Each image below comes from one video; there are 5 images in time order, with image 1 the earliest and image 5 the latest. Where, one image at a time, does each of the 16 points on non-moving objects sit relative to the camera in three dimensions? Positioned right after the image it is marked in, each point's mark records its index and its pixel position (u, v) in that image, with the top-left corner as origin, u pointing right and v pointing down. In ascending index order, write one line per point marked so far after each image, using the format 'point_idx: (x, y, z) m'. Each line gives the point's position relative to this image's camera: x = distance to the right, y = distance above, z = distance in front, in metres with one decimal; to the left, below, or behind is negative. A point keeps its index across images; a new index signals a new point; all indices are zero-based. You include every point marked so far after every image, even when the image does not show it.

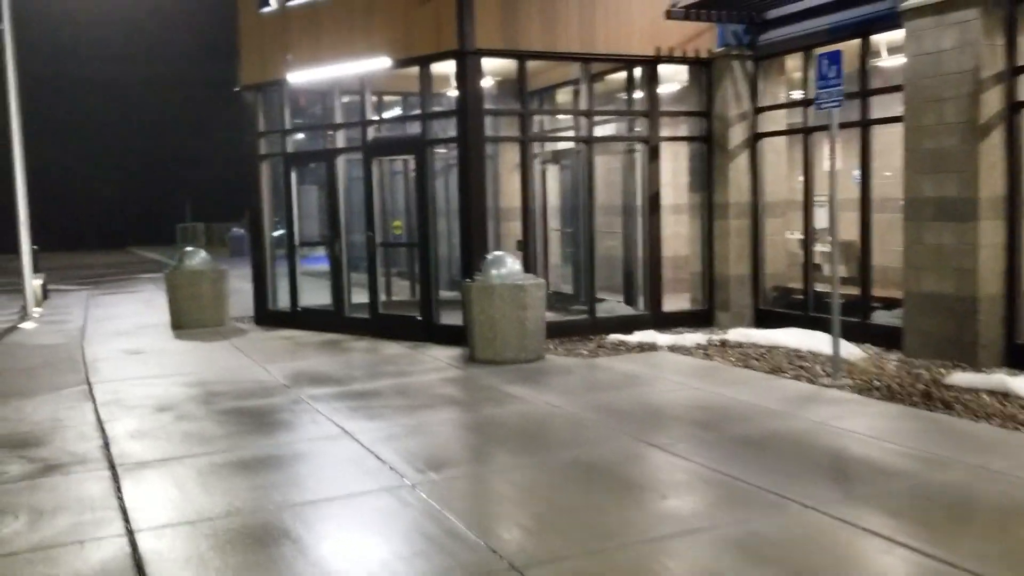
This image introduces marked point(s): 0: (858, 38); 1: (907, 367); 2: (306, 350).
0: (+4.0, +2.8, +10.1) m
1: (+3.9, -0.8, +8.8) m
2: (-2.6, -0.8, +11.1) m
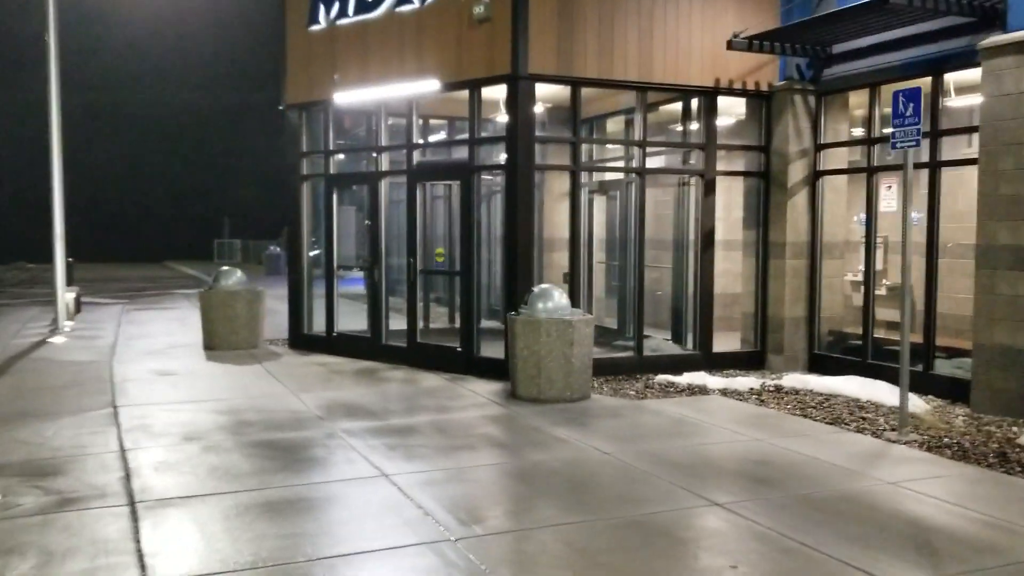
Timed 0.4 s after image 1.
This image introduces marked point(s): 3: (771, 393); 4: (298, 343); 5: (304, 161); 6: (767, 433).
0: (+4.6, +2.3, +9.7) m
1: (+4.3, -1.3, +8.3) m
2: (-2.1, -1.1, +10.7) m
3: (+2.8, -1.1, +9.6) m
4: (-3.1, -0.8, +13.1) m
5: (-3.0, +1.8, +12.9) m
6: (+2.3, -1.3, +8.0) m
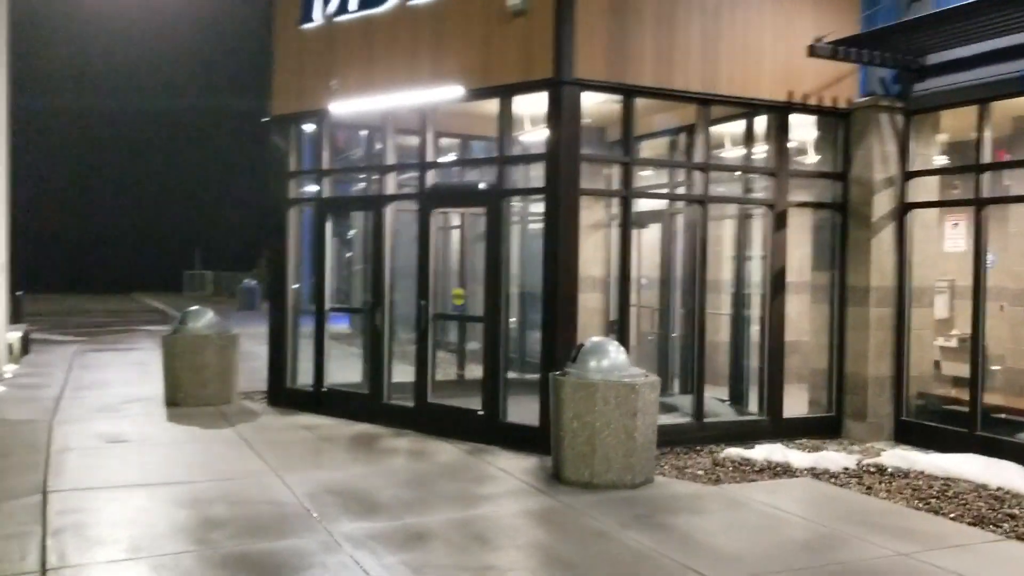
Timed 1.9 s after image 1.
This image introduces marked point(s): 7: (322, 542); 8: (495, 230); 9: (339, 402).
0: (+4.9, +1.8, +8.0) m
1: (+4.7, -1.7, +6.4) m
2: (-1.8, -1.6, +8.7) m
3: (+3.2, -1.6, +7.8) m
4: (-2.9, -1.4, +11.1) m
5: (-2.7, +1.3, +11.0) m
6: (+2.7, -1.7, +6.1) m
7: (-1.2, -1.7, +5.9) m
8: (-0.2, +0.6, +8.9) m
9: (-2.0, -1.3, +10.3) m
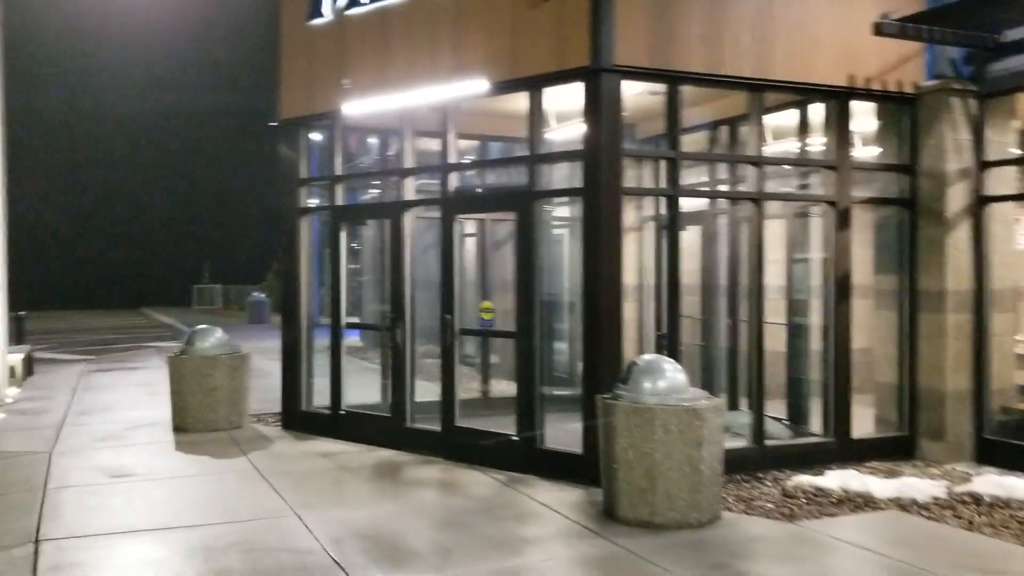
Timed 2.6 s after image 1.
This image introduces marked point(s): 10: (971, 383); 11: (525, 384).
0: (+5.2, +1.8, +7.1) m
1: (+5.0, -1.7, +5.5) m
2: (-1.4, -1.7, +7.9) m
3: (+3.5, -1.7, +6.9) m
4: (-2.5, -1.5, +10.2) m
5: (-2.4, +1.1, +10.2) m
6: (+3.0, -1.8, +5.2) m
7: (-0.9, -1.8, +5.0) m
8: (+0.1, +0.5, +8.0) m
9: (-1.6, -1.5, +9.5) m
10: (+4.4, -0.9, +8.4) m
11: (+0.1, -0.9, +8.0) m
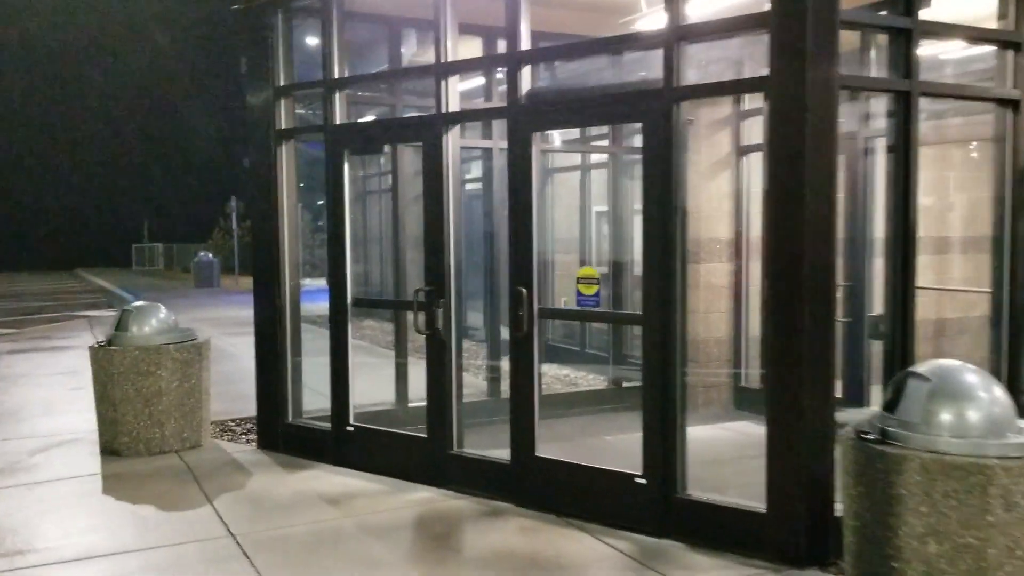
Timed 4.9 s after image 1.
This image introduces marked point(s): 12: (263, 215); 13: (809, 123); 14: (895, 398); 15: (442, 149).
0: (+5.9, +2.1, +4.3) m
1: (+5.9, -1.5, +2.9) m
2: (-0.7, -1.5, +5.0) m
3: (+4.3, -1.4, +4.2) m
4: (-1.9, -1.2, +7.2) m
5: (-1.8, +1.4, +7.0) m
6: (+3.9, -1.6, +2.6) m
7: (0.0, -1.7, +2.1) m
8: (+0.8, +0.7, +5.1) m
9: (-1.0, -1.2, +6.5) m
10: (+5.0, -0.6, +5.8) m
11: (+0.8, -0.6, +5.1) m
12: (-2.0, +0.6, +7.2) m
13: (+1.5, +0.8, +4.5) m
14: (+1.7, -0.5, +3.8) m
15: (-0.5, +0.9, +6.1) m
